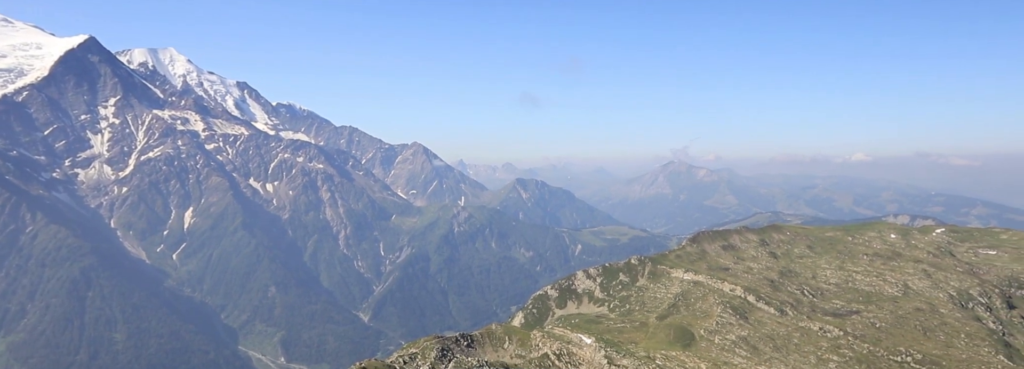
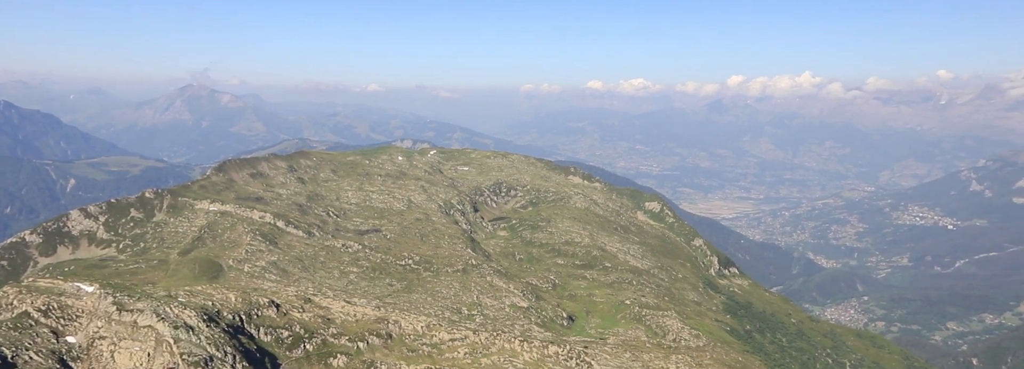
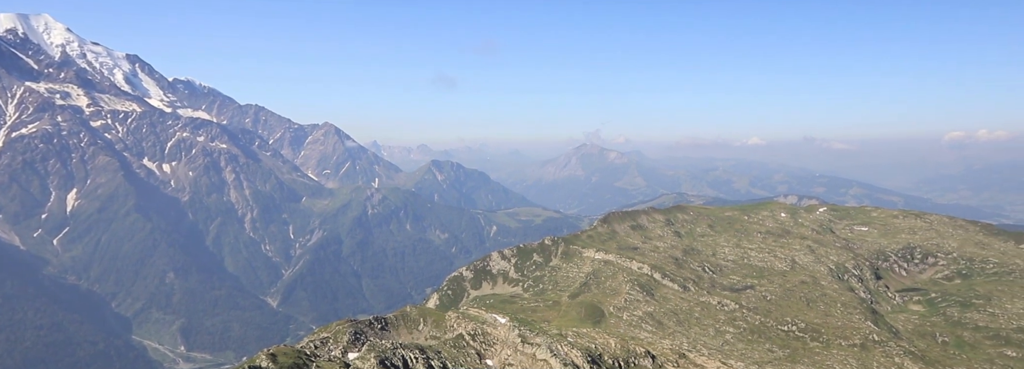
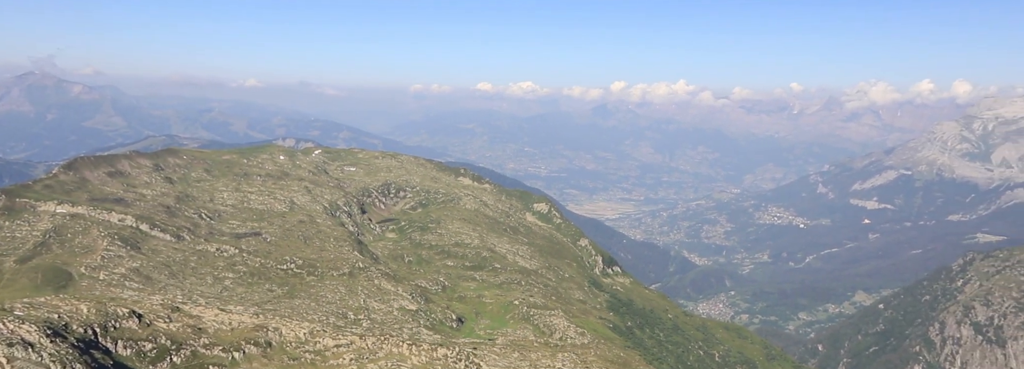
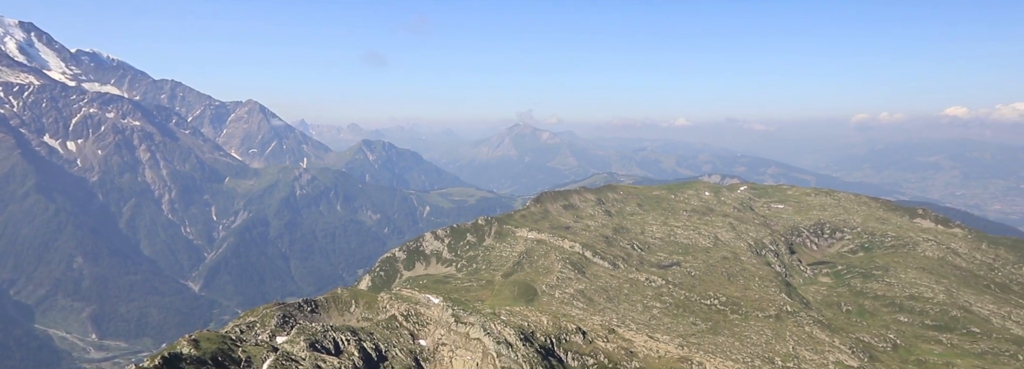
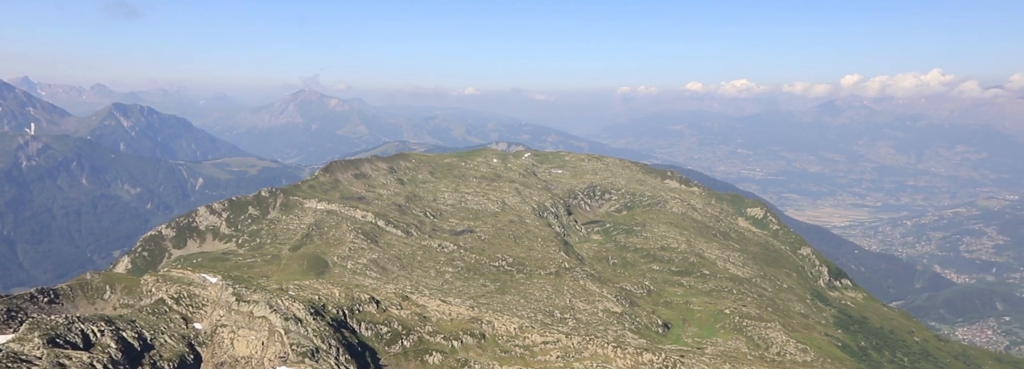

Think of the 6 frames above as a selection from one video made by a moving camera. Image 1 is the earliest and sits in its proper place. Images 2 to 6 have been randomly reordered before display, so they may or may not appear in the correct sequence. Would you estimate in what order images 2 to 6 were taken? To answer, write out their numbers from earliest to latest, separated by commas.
3, 5, 6, 2, 4
